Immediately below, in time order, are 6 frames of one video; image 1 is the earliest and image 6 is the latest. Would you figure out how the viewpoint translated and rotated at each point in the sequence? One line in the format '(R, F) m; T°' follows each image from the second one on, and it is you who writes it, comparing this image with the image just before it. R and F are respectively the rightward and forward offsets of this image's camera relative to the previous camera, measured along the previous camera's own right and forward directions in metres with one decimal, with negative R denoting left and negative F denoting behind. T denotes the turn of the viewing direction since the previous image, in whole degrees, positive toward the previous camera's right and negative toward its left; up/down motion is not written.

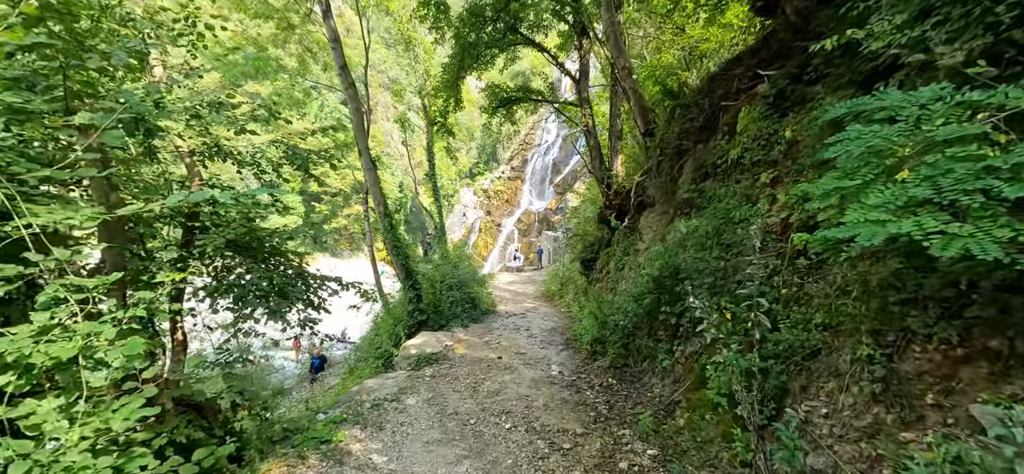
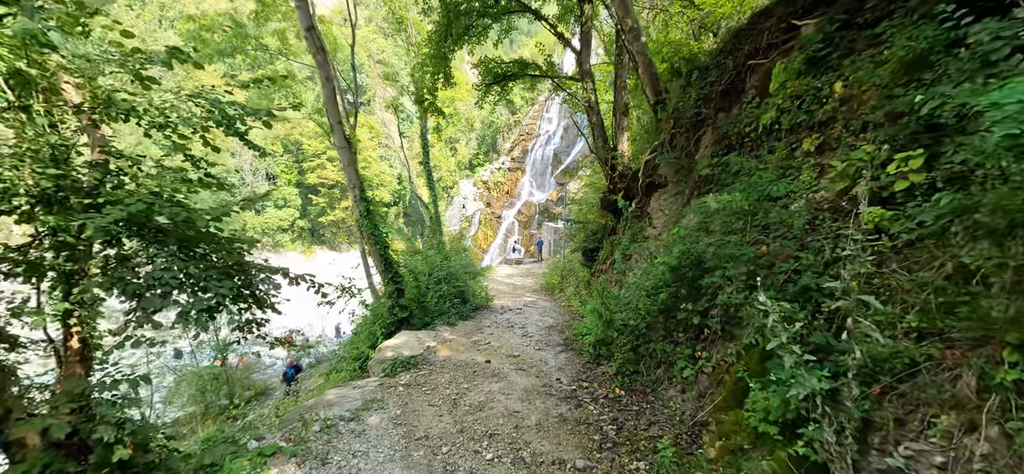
(+0.2, +0.9) m; 0°
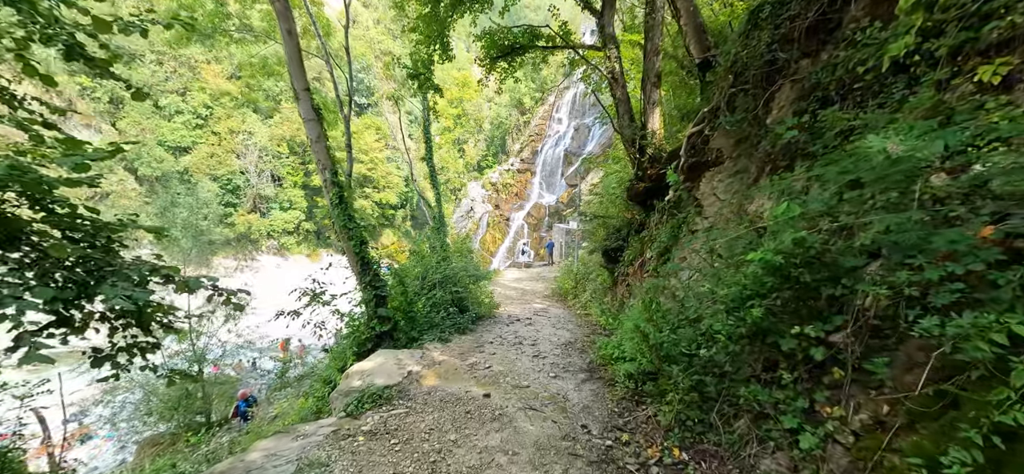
(0.0, +1.4) m; -1°
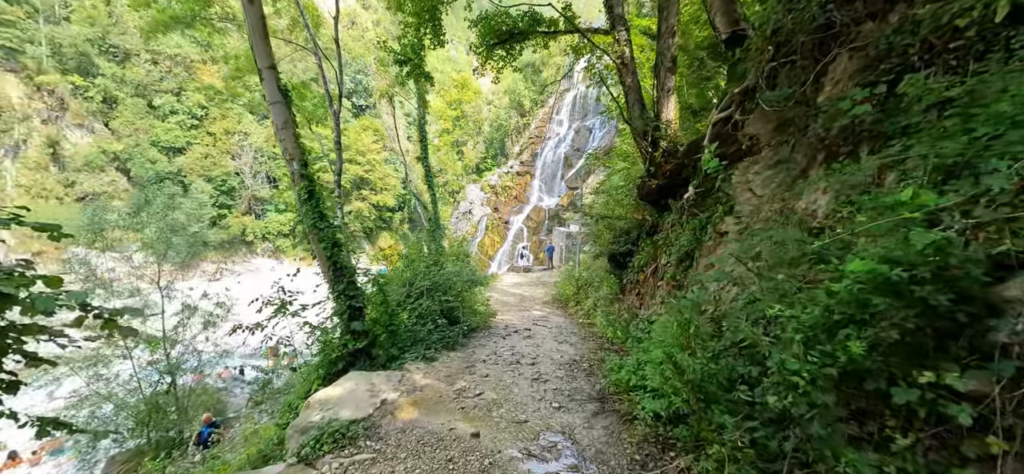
(0.0, +0.8) m; 0°
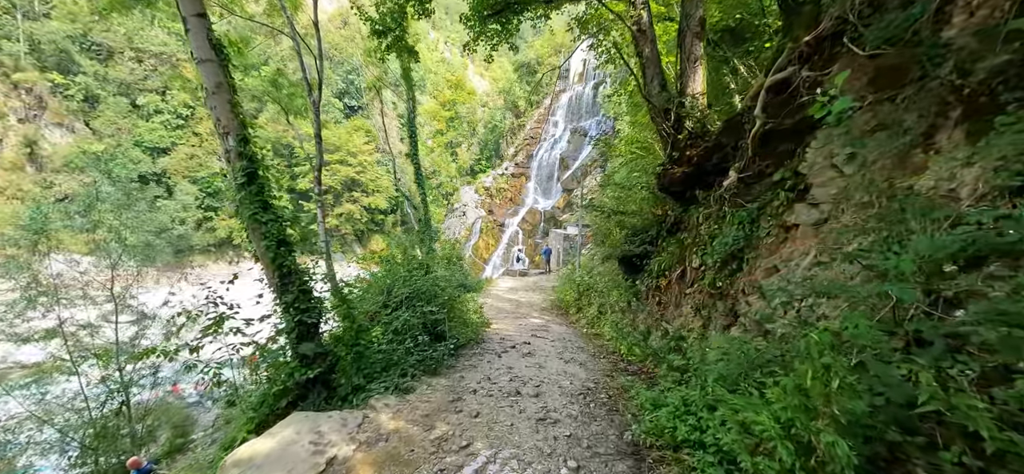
(0.0, +1.1) m; +1°
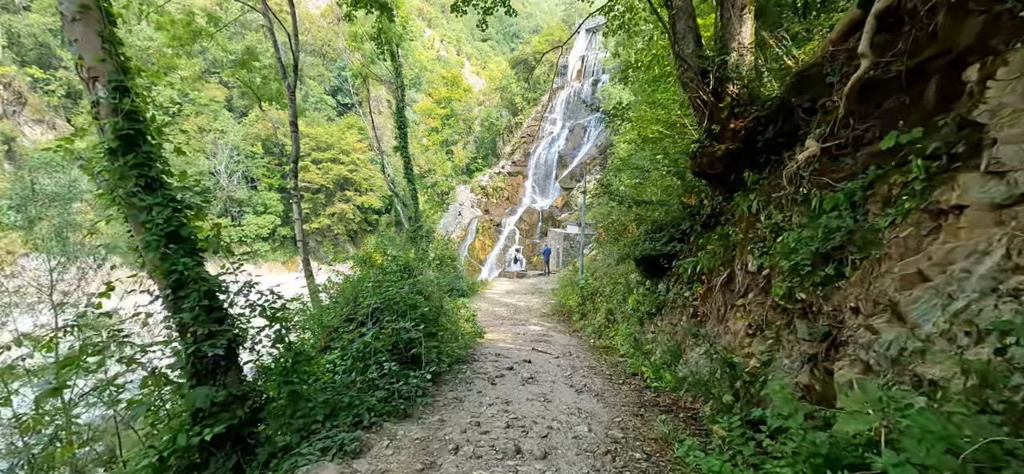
(0.0, +1.2) m; 0°
